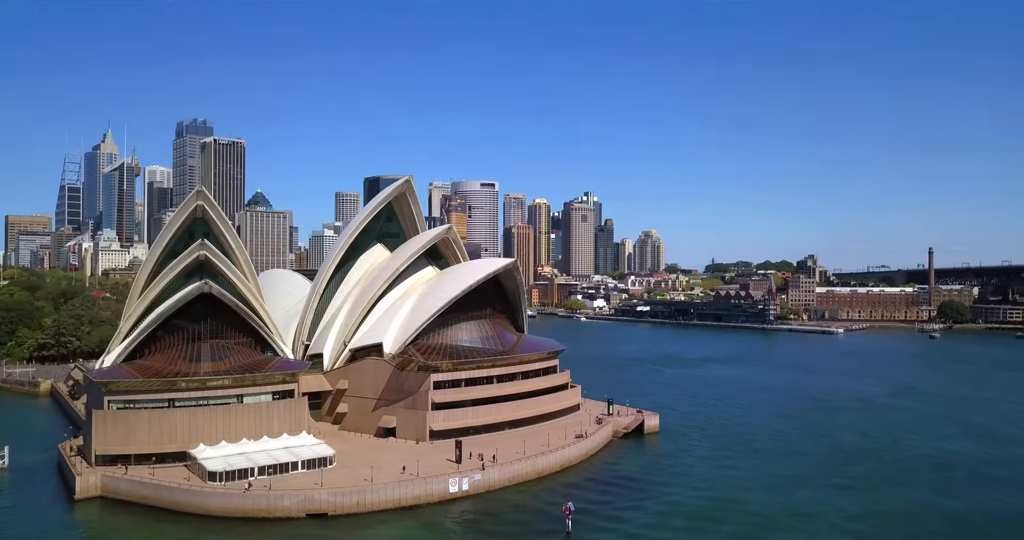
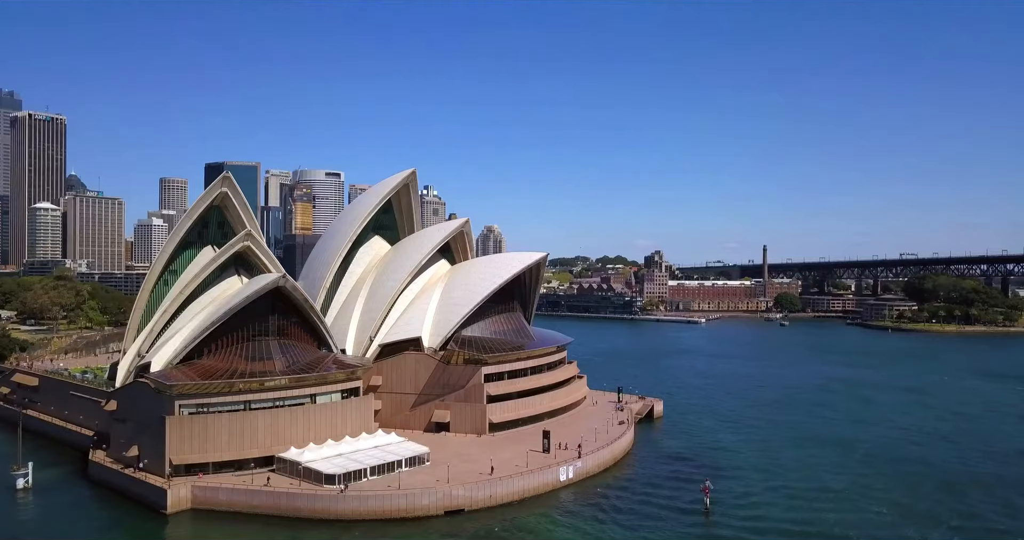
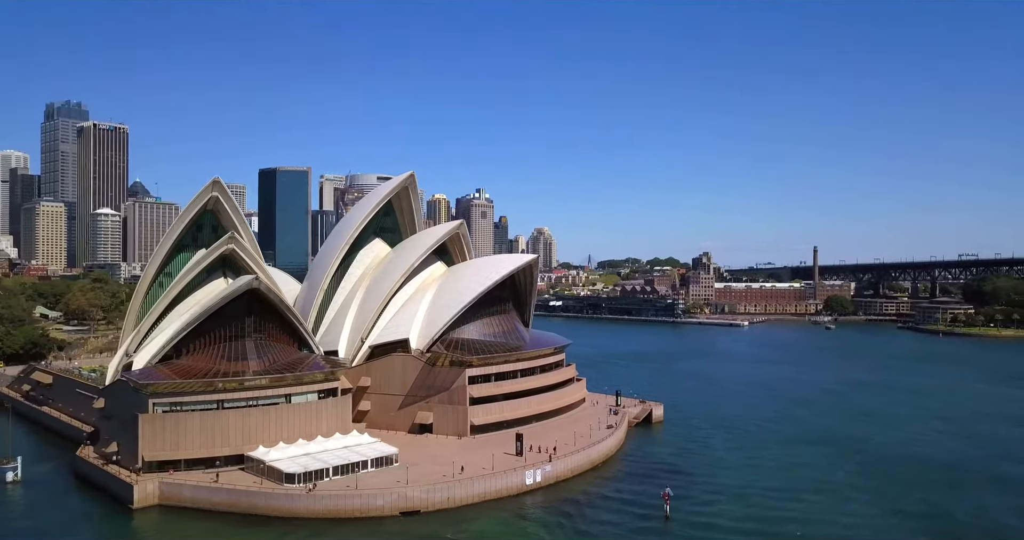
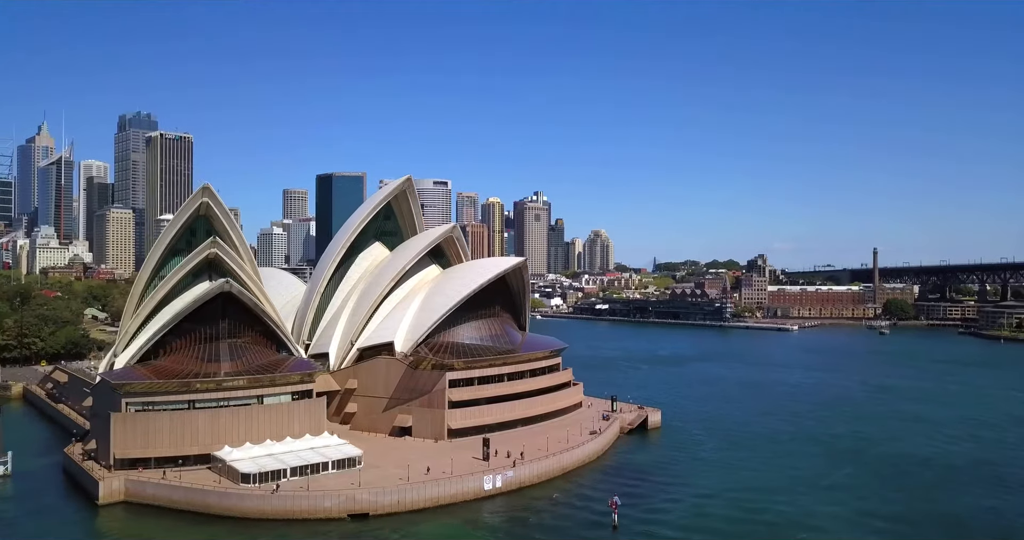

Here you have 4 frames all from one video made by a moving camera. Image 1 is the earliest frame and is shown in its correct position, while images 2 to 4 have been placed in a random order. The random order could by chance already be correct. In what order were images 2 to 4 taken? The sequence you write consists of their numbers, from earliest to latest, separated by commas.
4, 3, 2
